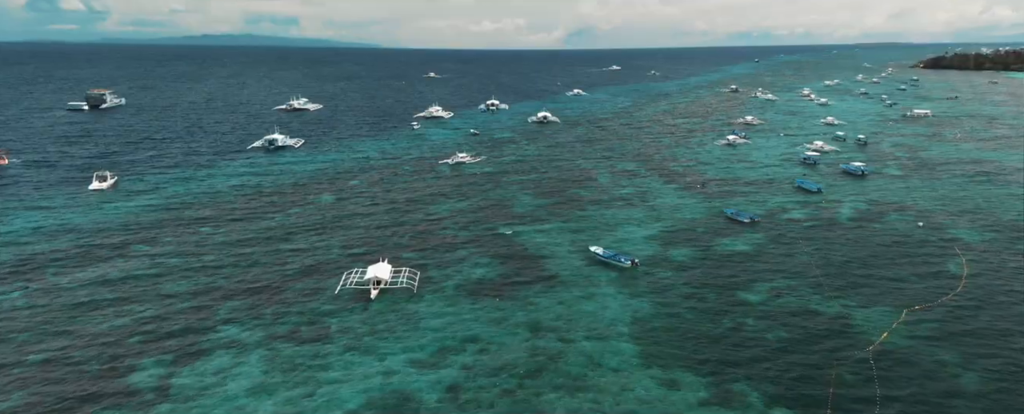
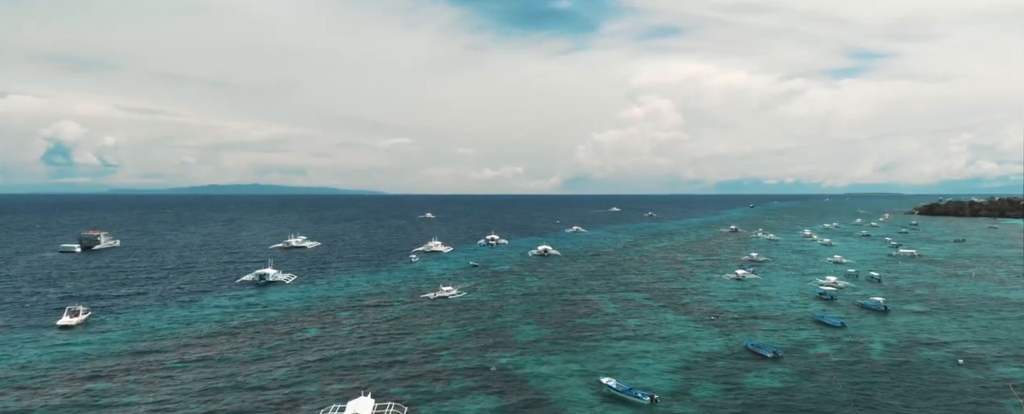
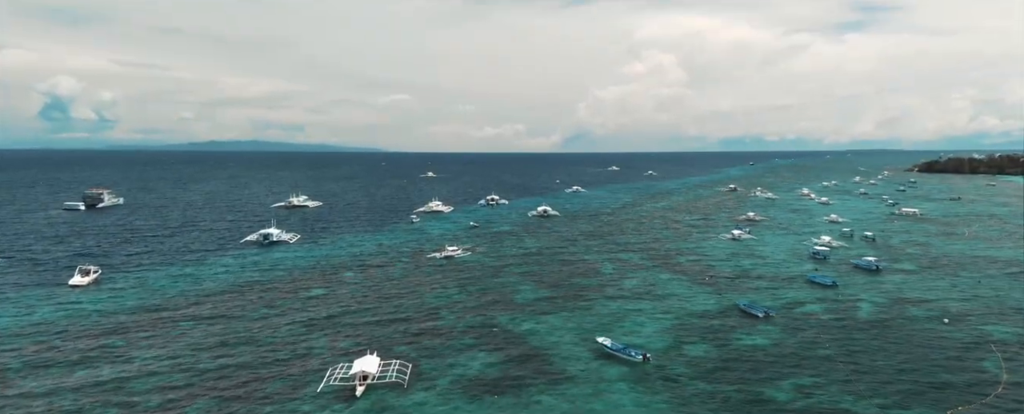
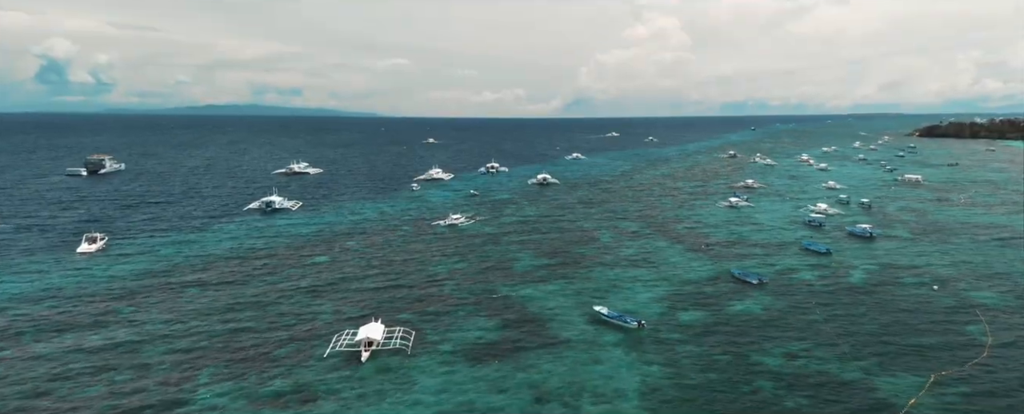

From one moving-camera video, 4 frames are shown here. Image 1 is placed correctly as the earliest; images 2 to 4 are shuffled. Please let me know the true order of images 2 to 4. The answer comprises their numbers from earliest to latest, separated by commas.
4, 3, 2
